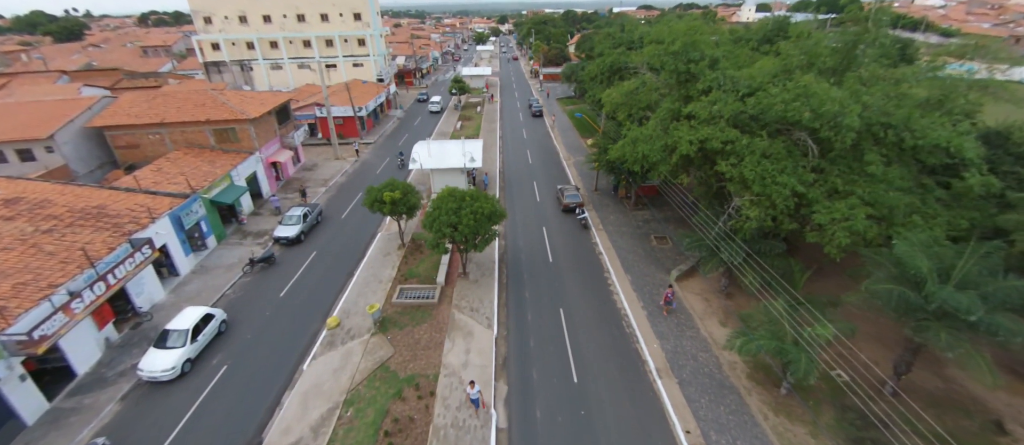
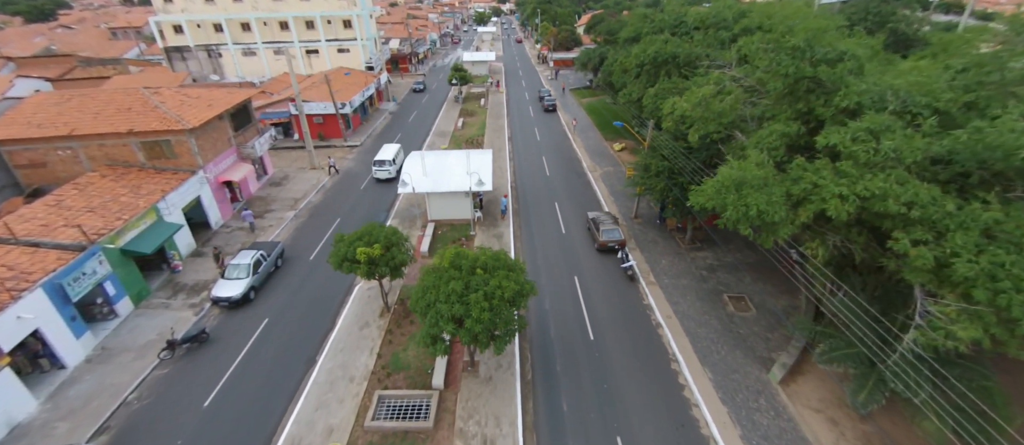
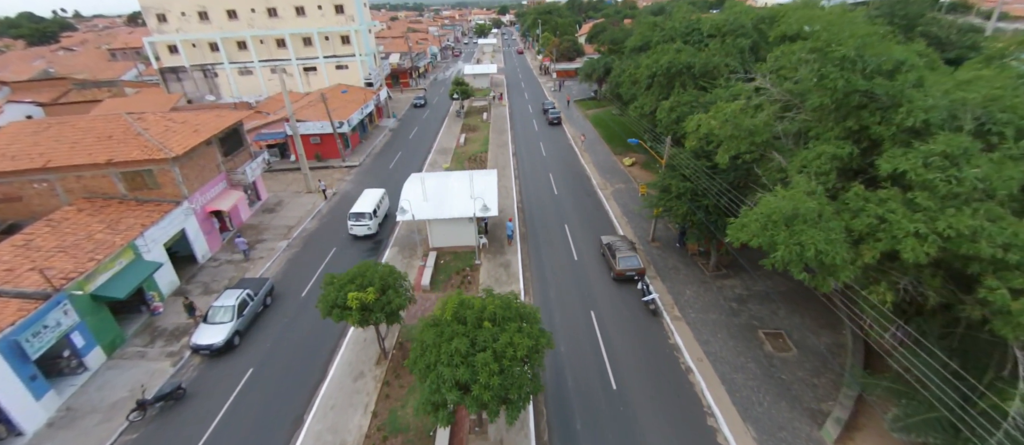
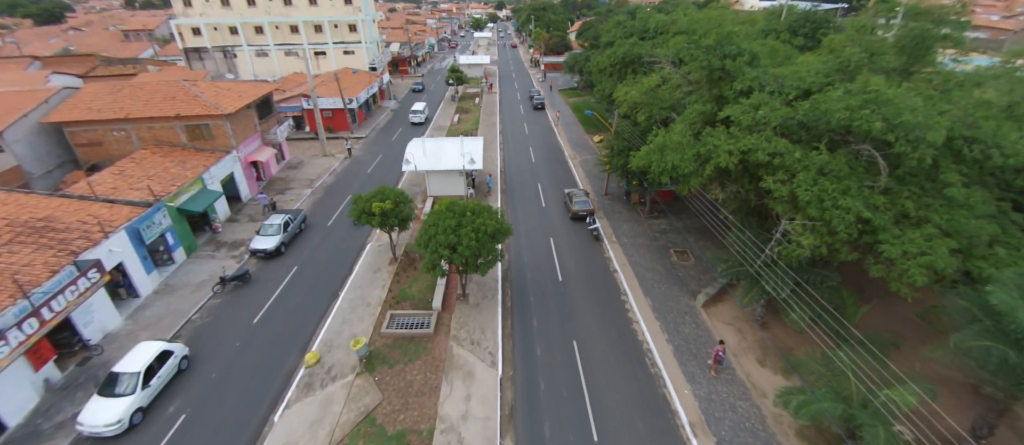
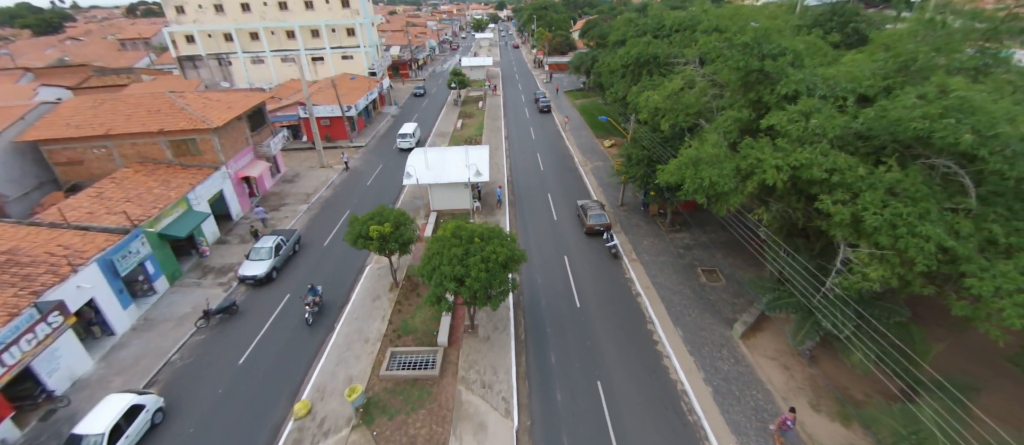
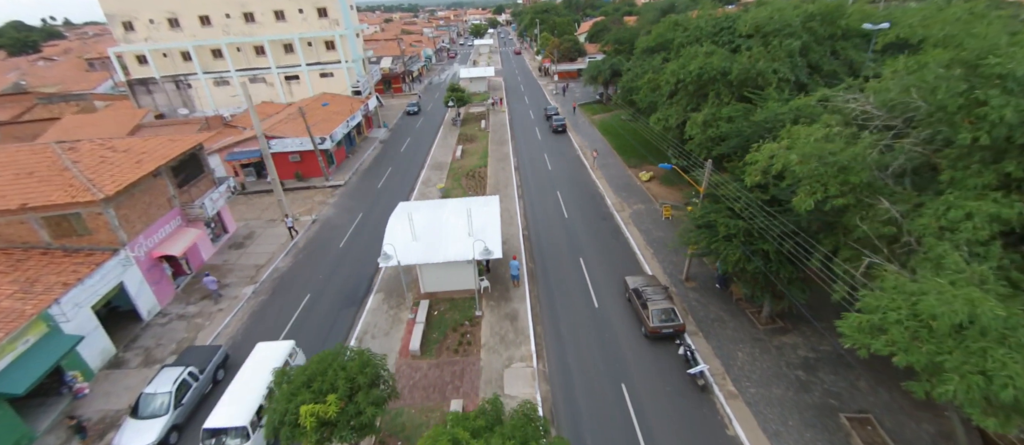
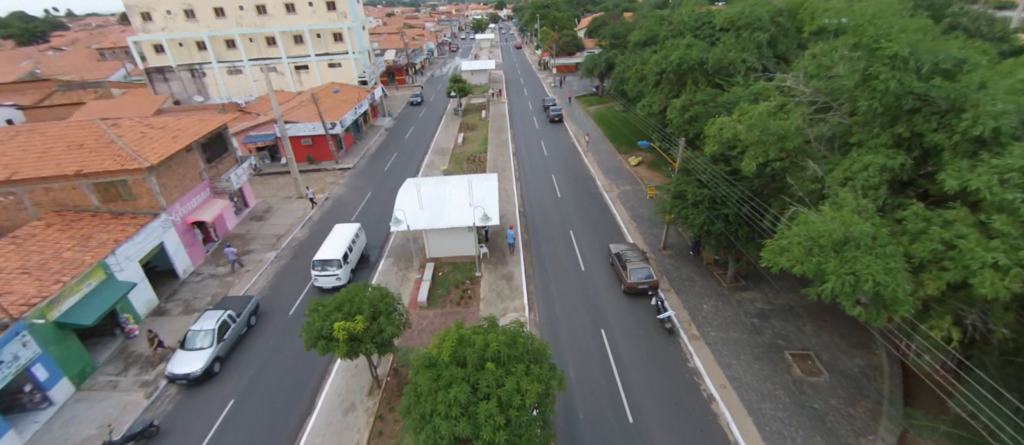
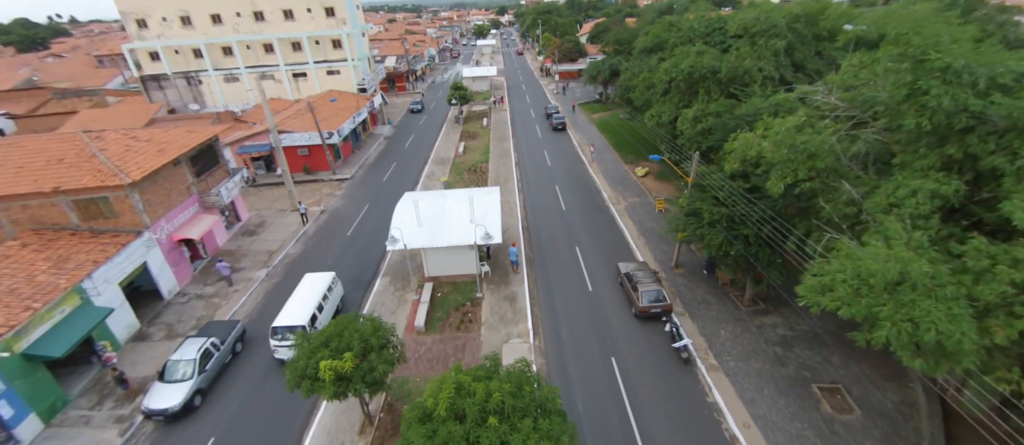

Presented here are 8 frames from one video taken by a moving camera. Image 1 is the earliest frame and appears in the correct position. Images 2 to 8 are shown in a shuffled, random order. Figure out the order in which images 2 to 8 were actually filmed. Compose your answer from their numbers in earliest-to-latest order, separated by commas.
4, 5, 2, 3, 7, 8, 6
